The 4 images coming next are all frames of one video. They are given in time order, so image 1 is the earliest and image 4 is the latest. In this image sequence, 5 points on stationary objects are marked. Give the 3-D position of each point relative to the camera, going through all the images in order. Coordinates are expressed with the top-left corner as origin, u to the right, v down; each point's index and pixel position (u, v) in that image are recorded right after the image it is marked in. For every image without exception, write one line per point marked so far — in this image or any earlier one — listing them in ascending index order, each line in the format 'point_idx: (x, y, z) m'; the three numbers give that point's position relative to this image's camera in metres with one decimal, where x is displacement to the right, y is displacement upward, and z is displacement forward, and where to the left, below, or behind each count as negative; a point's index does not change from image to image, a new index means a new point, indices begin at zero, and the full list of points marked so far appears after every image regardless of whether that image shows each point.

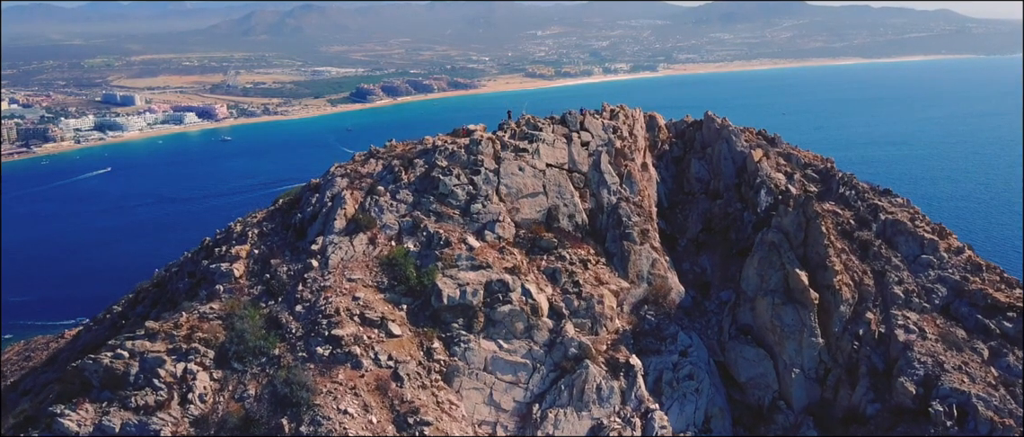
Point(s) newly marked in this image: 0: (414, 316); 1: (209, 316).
0: (-2.6, -2.5, +19.8) m
1: (-7.7, -2.5, +19.3) m
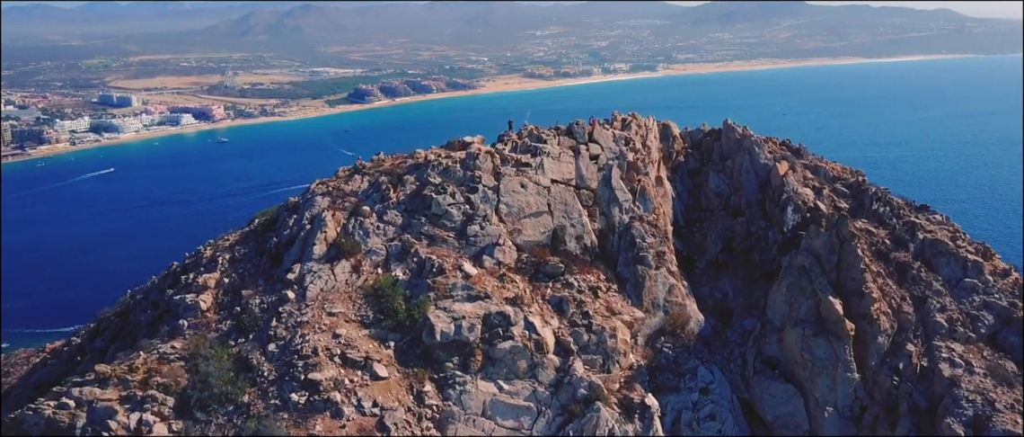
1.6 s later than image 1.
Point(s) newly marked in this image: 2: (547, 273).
0: (-2.5, -3.1, +17.5) m
1: (-7.7, -3.1, +17.0) m
2: (+0.9, -1.4, +19.9) m
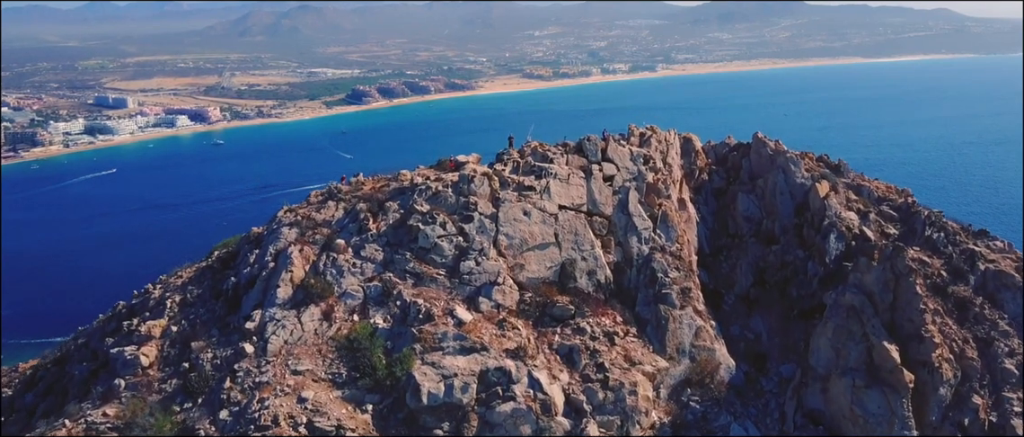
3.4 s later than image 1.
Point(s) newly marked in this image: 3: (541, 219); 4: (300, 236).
0: (-2.5, -3.9, +14.6) m
1: (-7.6, -3.9, +14.1) m
2: (+0.9, -2.2, +16.9) m
3: (+0.7, 0.0, +18.0) m
4: (-4.7, -0.4, +16.9) m
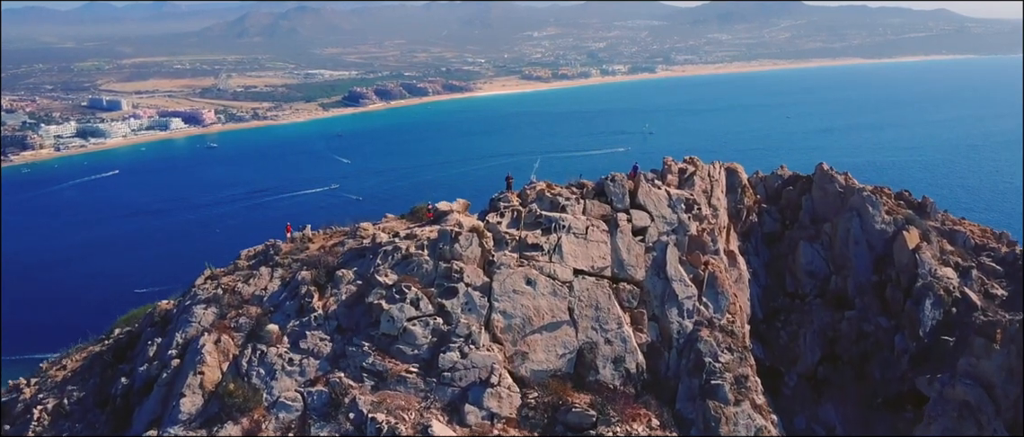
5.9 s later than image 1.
0: (-2.5, -5.1, +10.1) m
1: (-7.6, -5.0, +9.5) m
2: (+0.9, -3.3, +12.4) m
3: (+0.7, -1.2, +13.5) m
4: (-4.8, -1.6, +12.4) m
